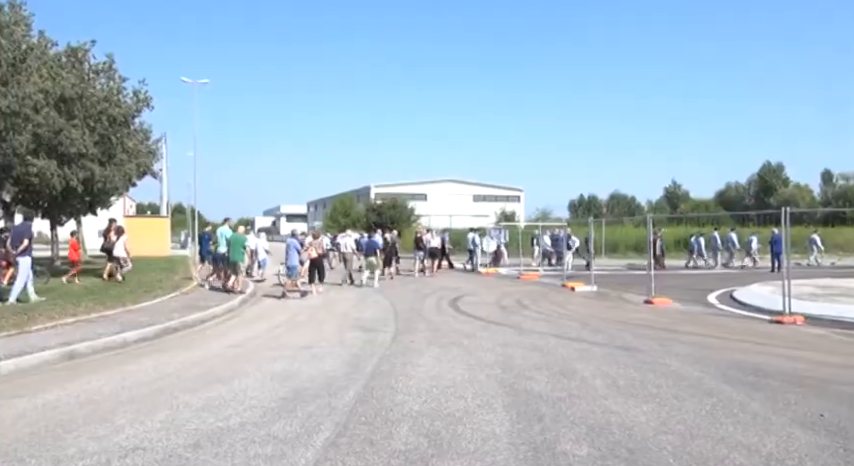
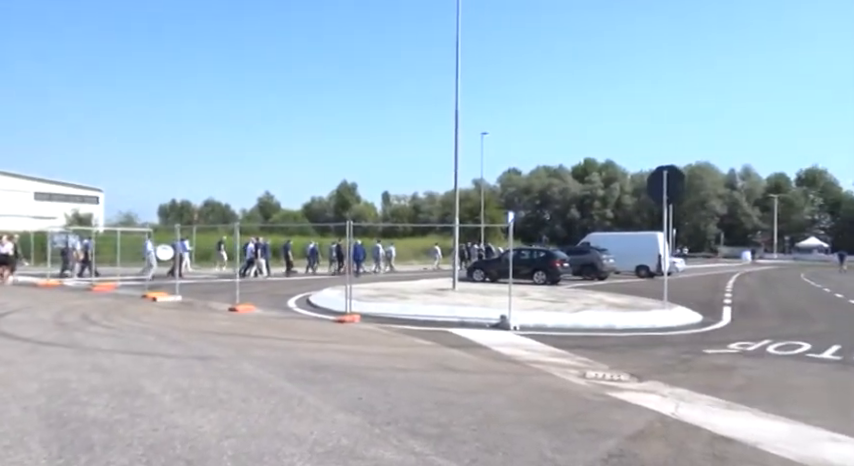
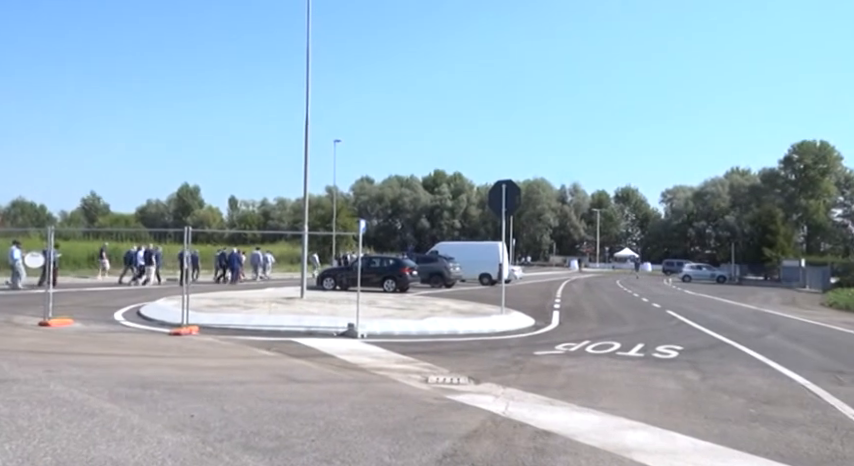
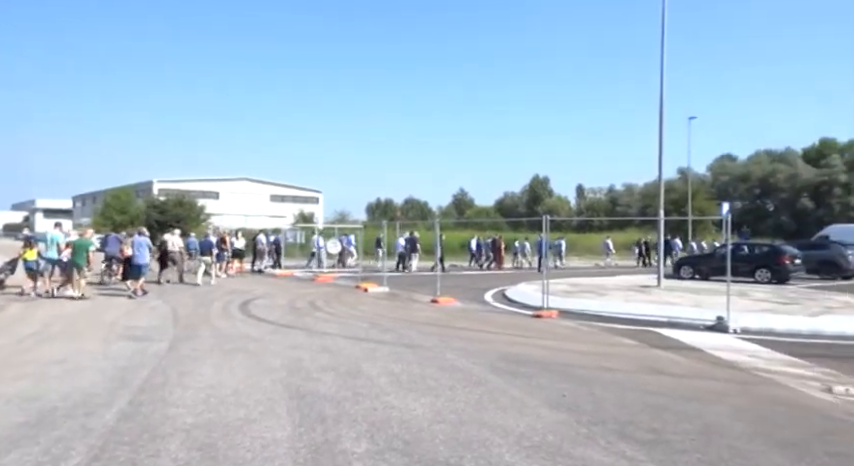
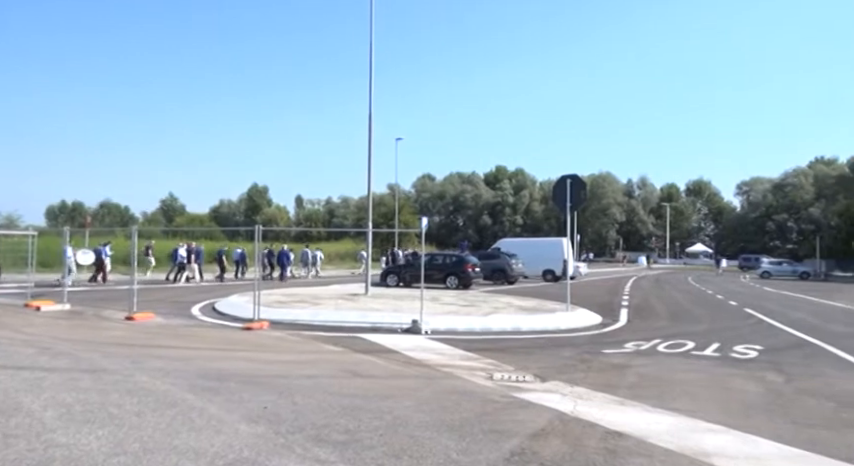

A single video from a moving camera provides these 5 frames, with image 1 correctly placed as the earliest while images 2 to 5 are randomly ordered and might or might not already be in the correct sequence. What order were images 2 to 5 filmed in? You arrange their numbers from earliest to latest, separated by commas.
4, 2, 5, 3
